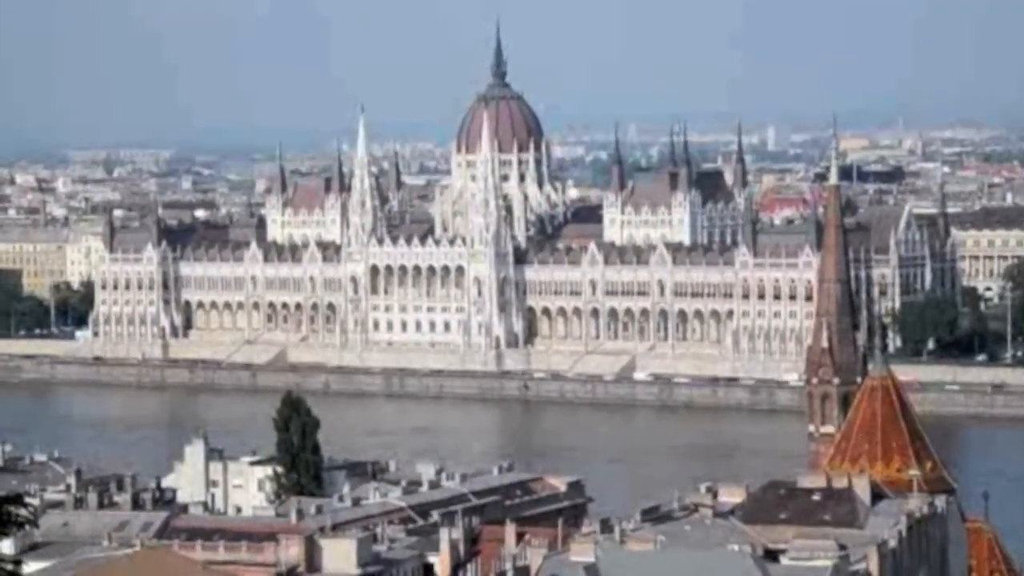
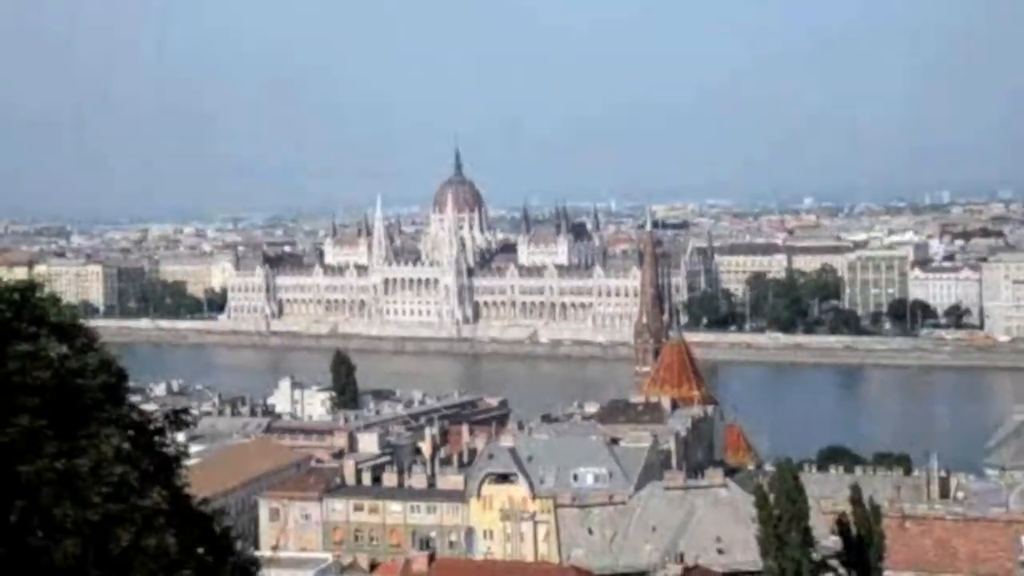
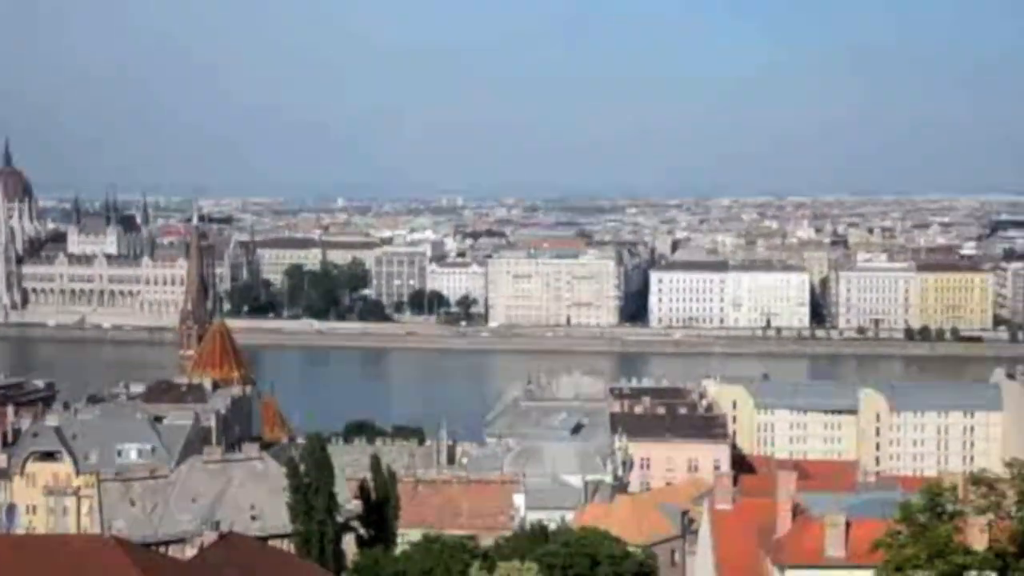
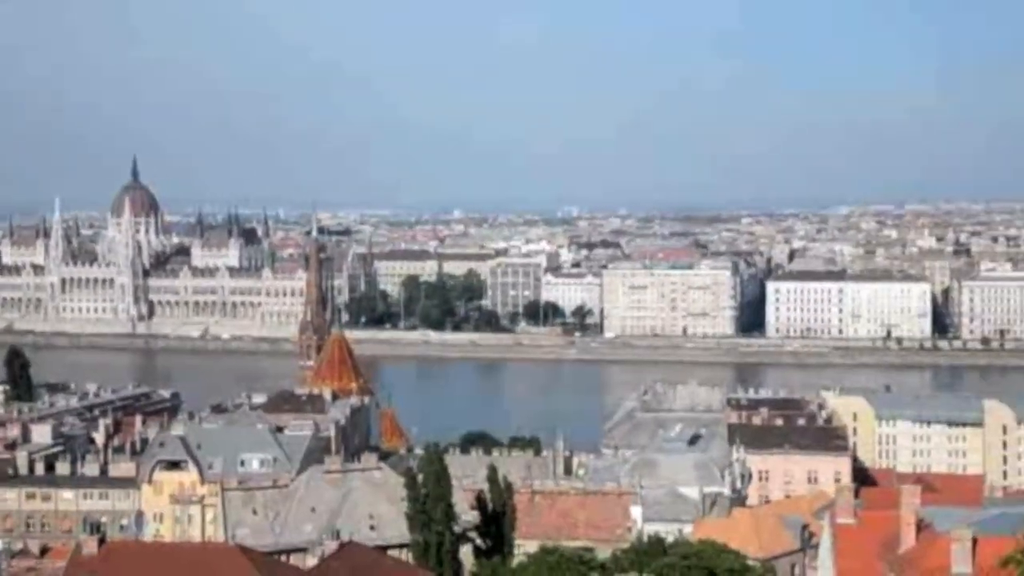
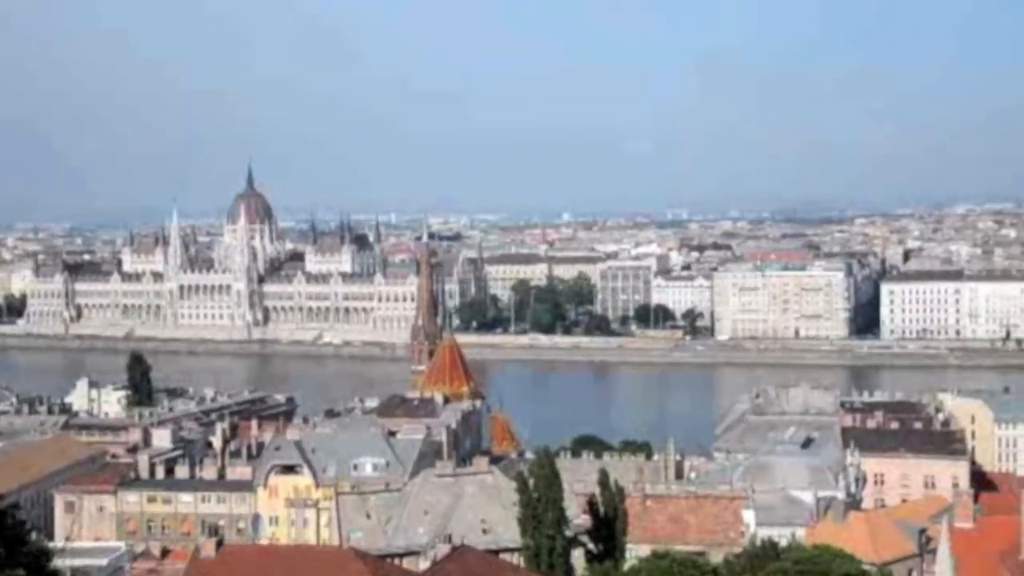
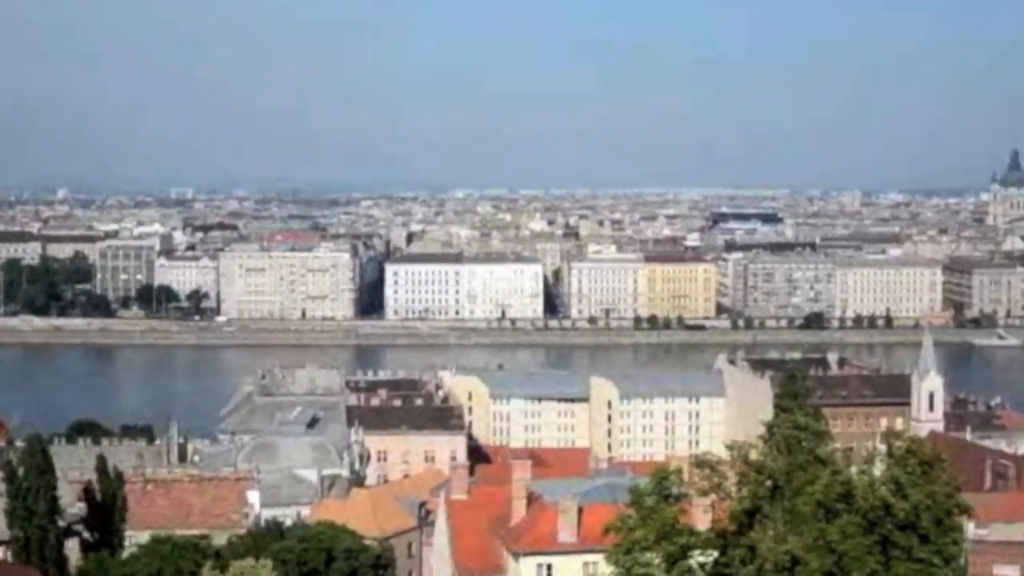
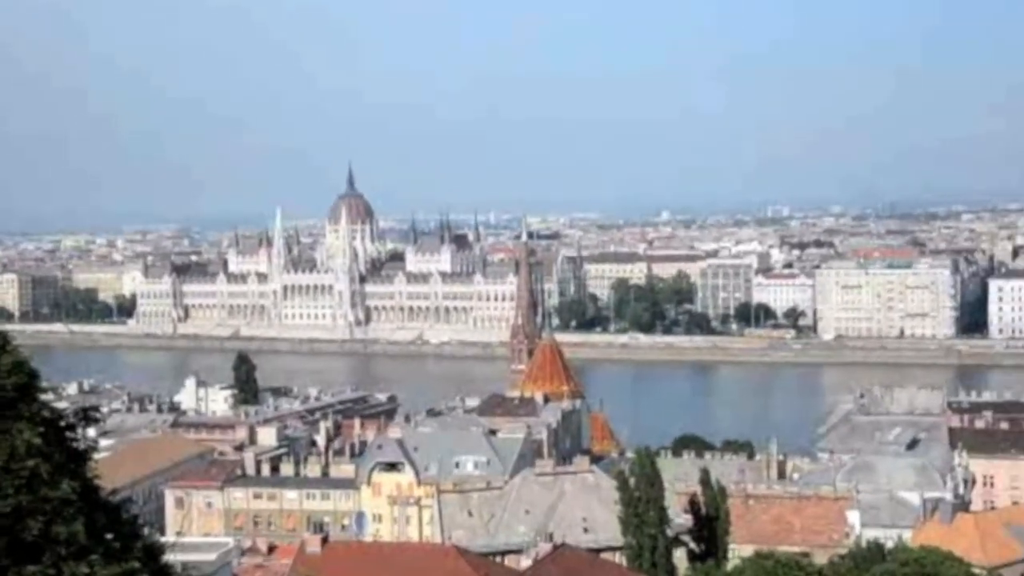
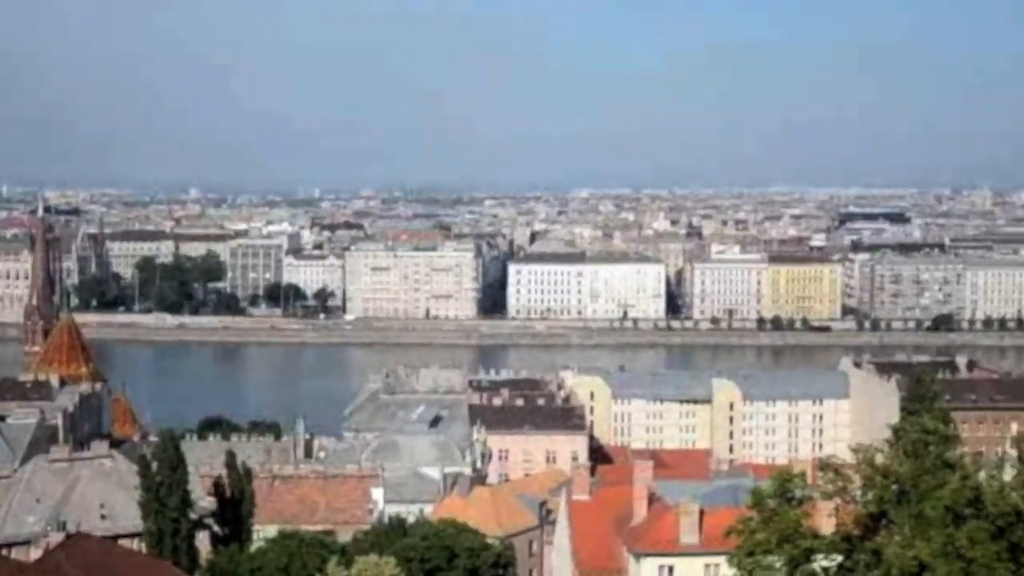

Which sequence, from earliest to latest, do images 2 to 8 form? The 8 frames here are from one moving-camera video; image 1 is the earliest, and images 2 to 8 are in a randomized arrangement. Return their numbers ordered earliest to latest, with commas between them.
2, 7, 5, 4, 3, 8, 6
